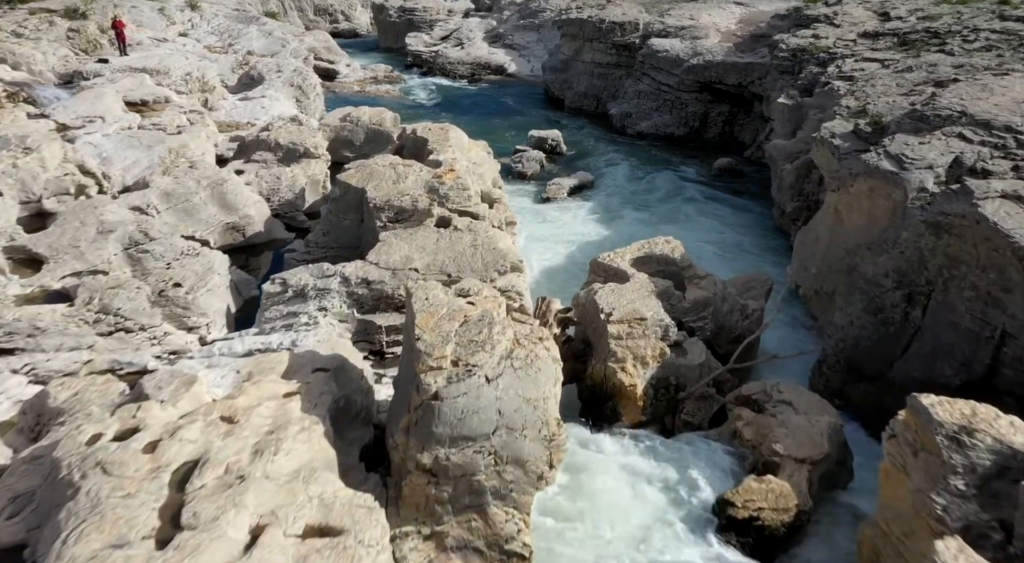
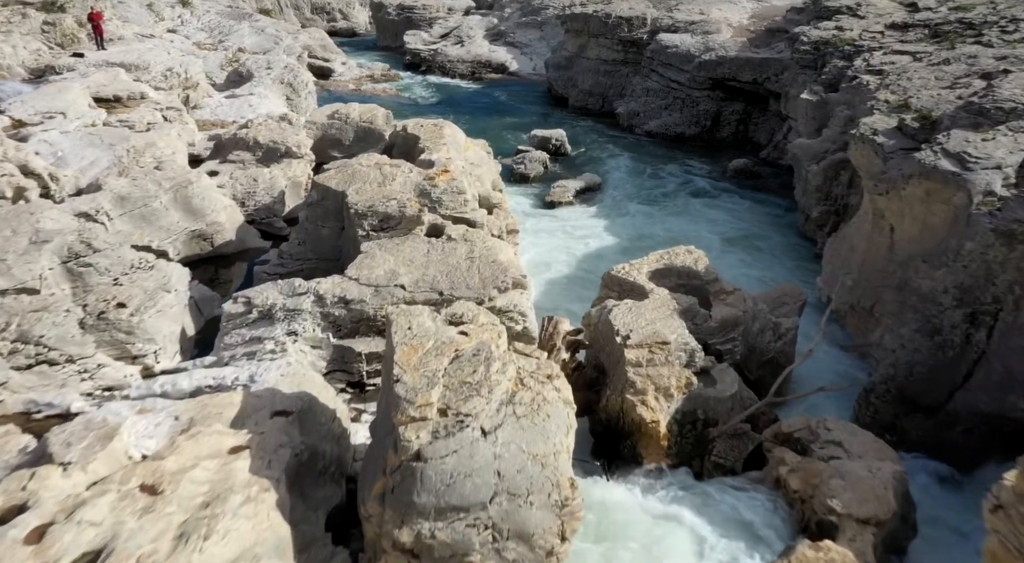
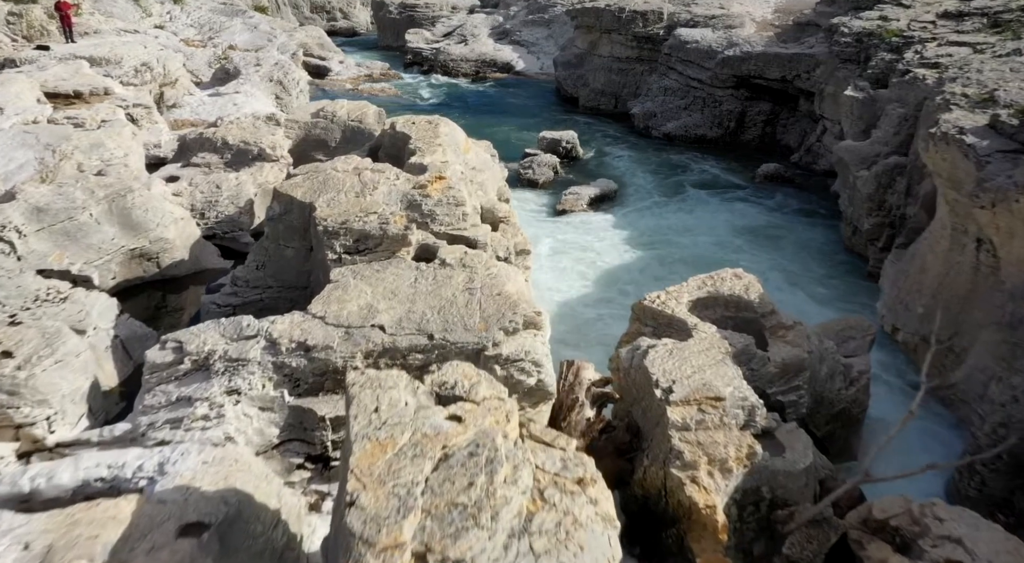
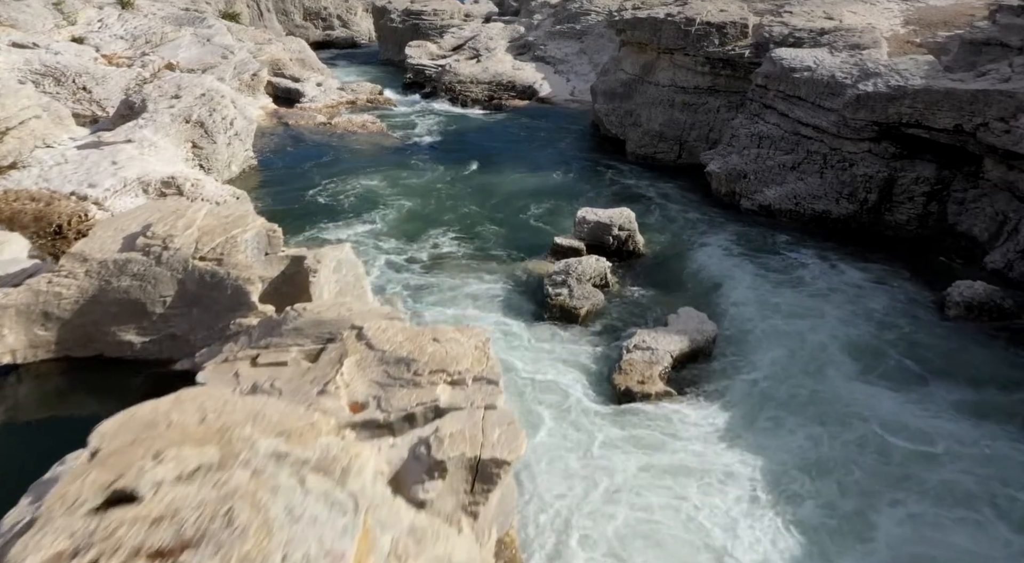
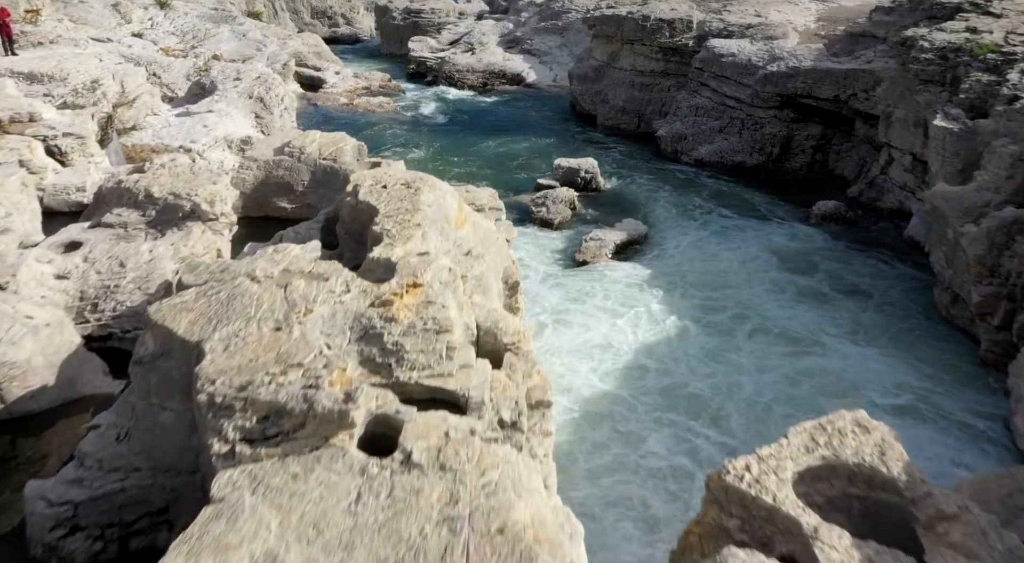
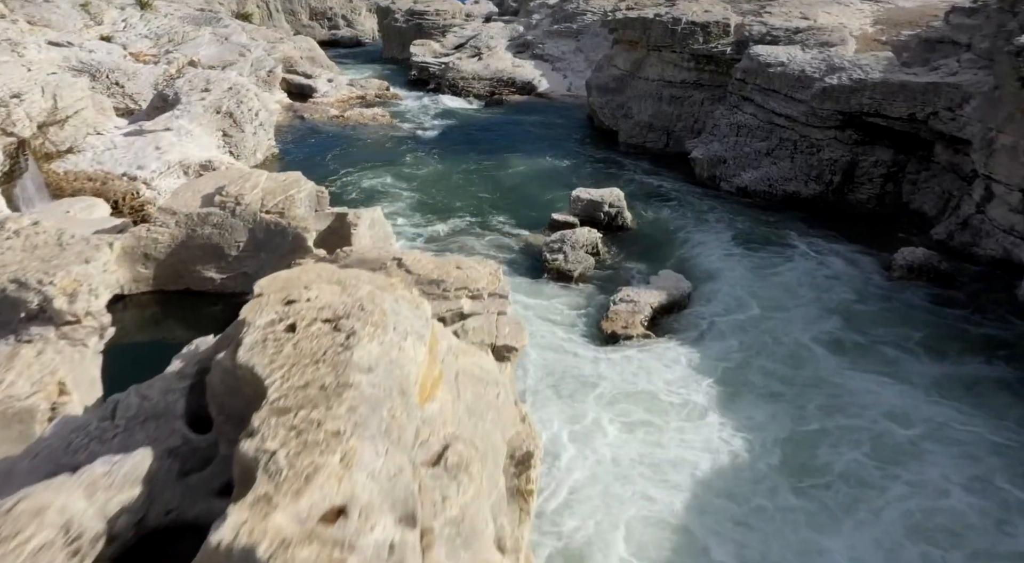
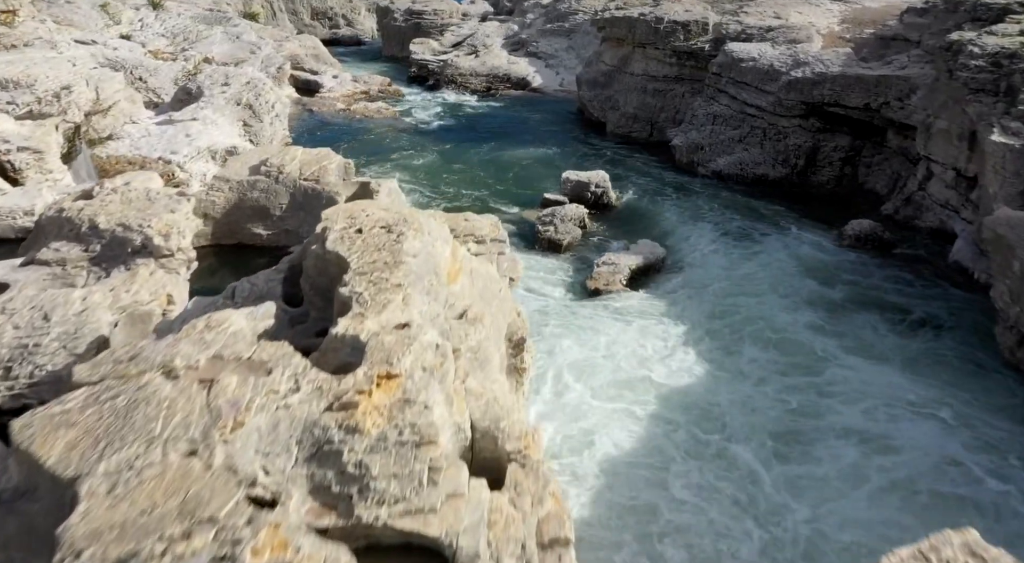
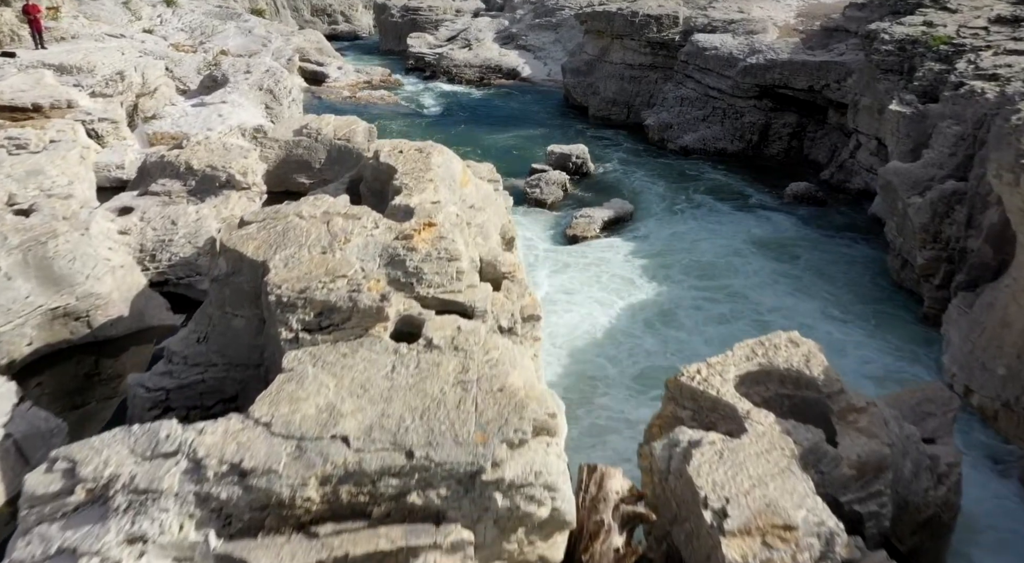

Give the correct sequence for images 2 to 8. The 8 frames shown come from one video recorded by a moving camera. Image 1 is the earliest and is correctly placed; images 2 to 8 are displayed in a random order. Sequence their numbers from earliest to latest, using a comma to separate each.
2, 3, 8, 5, 7, 6, 4
